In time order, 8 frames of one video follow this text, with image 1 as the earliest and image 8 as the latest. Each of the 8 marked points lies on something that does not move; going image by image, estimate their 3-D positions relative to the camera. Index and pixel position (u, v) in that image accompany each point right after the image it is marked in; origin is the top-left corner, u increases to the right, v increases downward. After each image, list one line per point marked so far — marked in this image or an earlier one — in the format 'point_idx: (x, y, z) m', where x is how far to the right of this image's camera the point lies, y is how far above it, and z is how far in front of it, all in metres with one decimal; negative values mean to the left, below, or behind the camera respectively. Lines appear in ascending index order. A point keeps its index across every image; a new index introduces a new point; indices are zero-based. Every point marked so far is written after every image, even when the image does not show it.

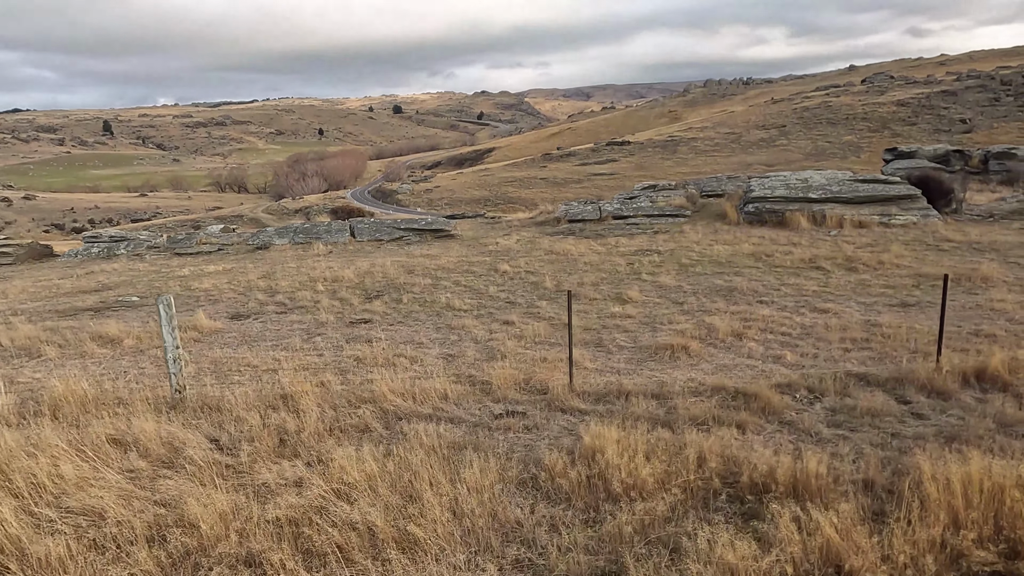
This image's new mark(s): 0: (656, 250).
0: (+4.2, +1.1, +16.4) m
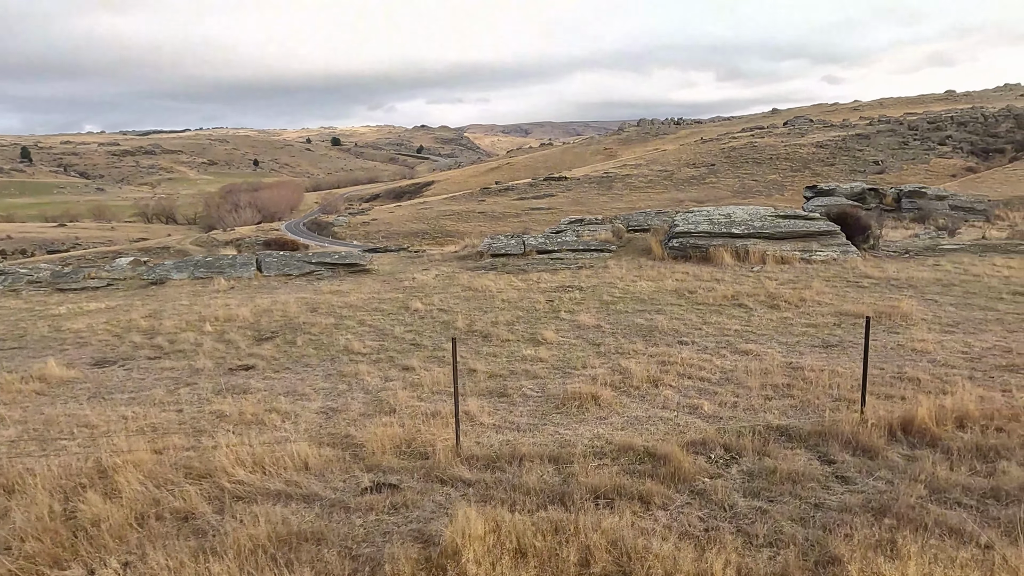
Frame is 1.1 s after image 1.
0: (+1.8, 0.0, +15.5) m
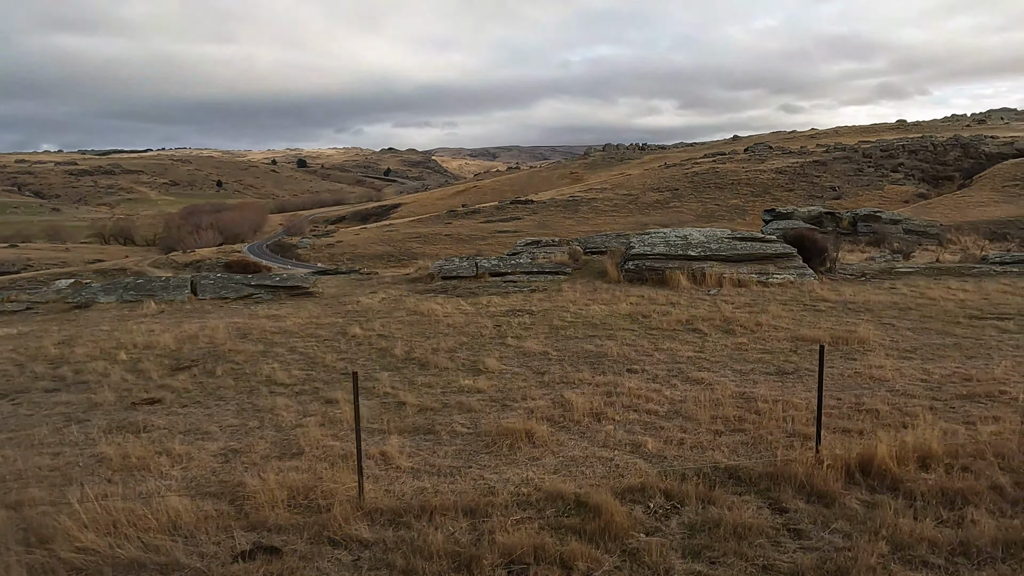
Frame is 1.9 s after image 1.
0: (+0.4, -0.6, +14.7) m
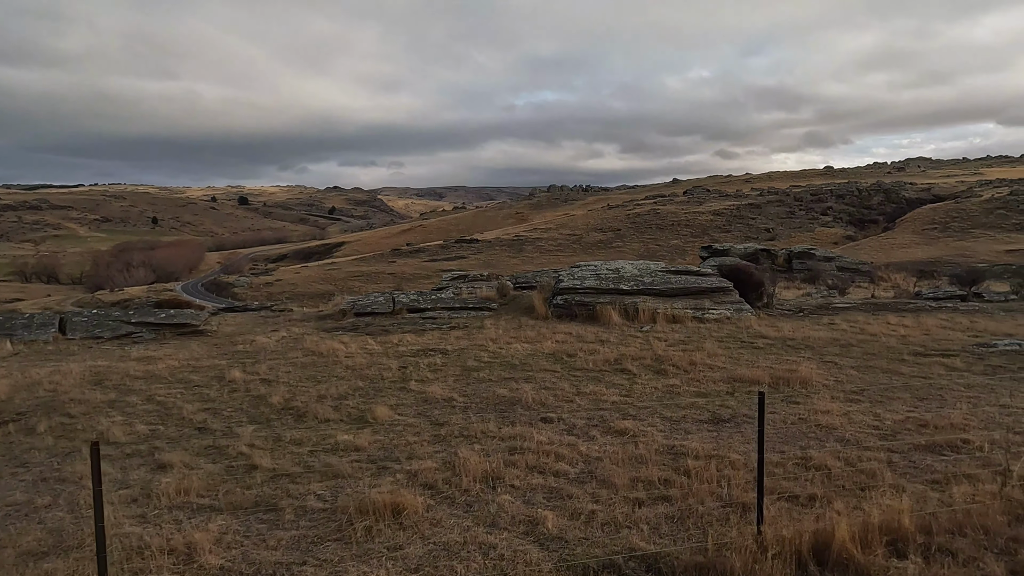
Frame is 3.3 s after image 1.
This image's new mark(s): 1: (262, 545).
0: (-1.6, -1.5, +13.0) m
1: (-2.4, -2.5, +5.4) m
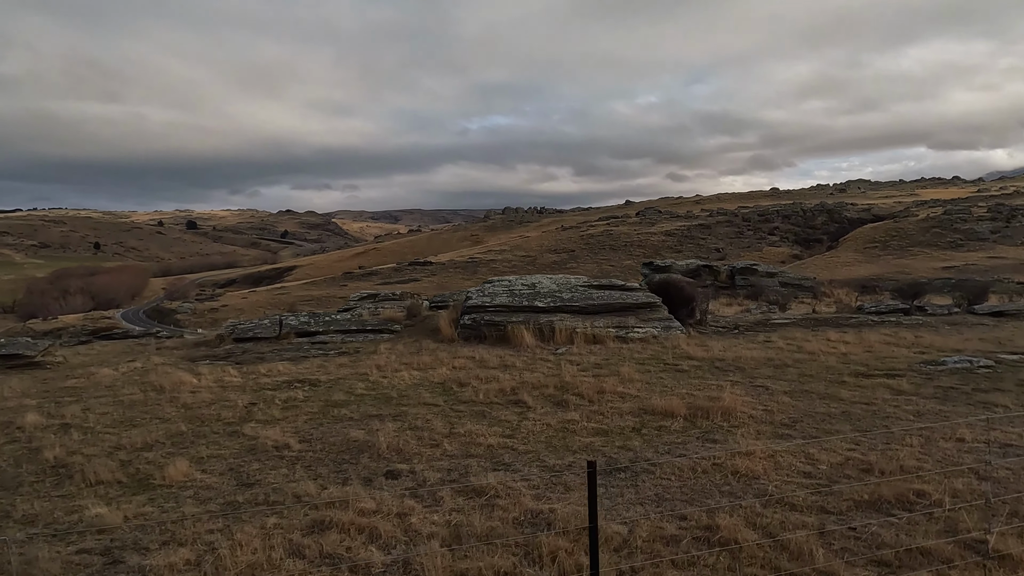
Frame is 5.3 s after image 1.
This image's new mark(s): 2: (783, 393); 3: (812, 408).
0: (-3.9, -1.8, +10.8) m
1: (-4.1, -2.5, +3.1) m
2: (+4.3, -1.7, +8.8) m
3: (+4.3, -1.7, +8.0) m
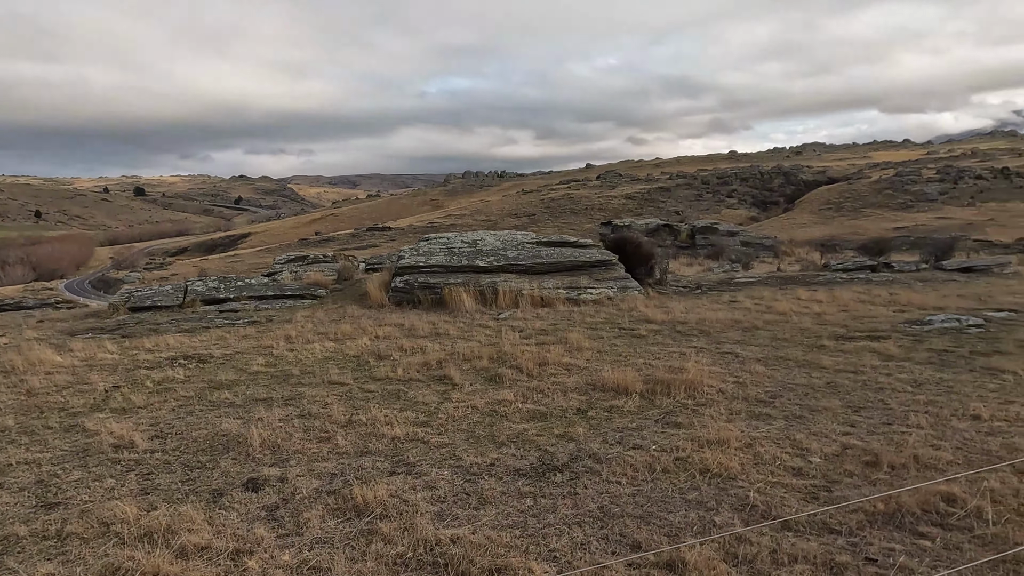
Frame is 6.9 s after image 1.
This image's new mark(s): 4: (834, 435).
0: (-4.9, -1.1, +9.0) m
1: (-4.8, -2.3, +1.4) m
2: (+3.3, -1.0, +7.5) m
3: (+3.4, -1.1, +6.6) m
4: (+2.9, -1.3, +4.9) m
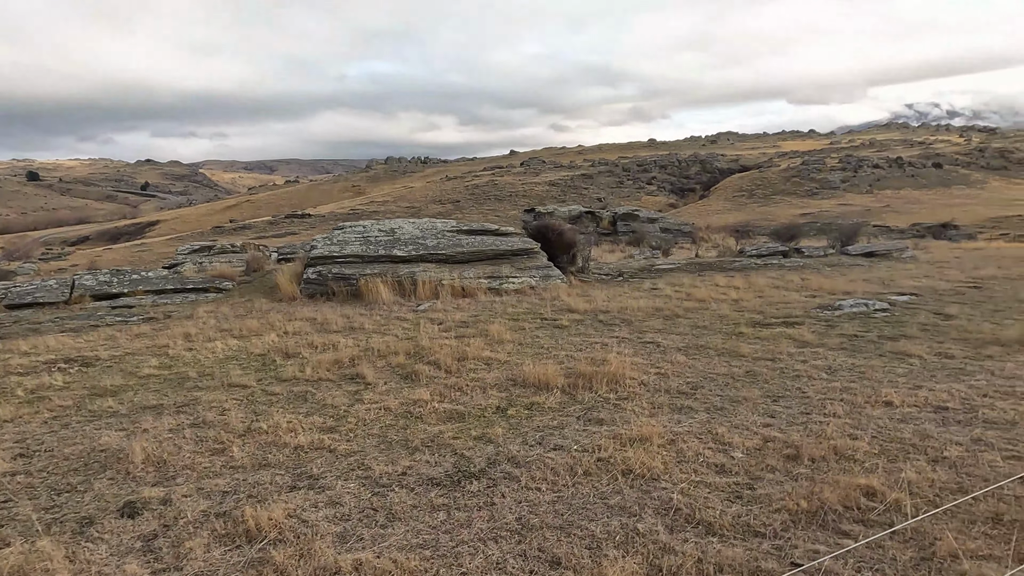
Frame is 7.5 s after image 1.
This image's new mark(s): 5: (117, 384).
0: (-6.1, -1.1, +8.0) m
1: (-5.0, -2.4, +0.4) m
2: (+2.2, -0.8, +7.4) m
3: (+2.4, -1.0, +6.6) m
4: (+2.1, -1.2, +4.9) m
5: (-5.0, -1.2, +7.0) m
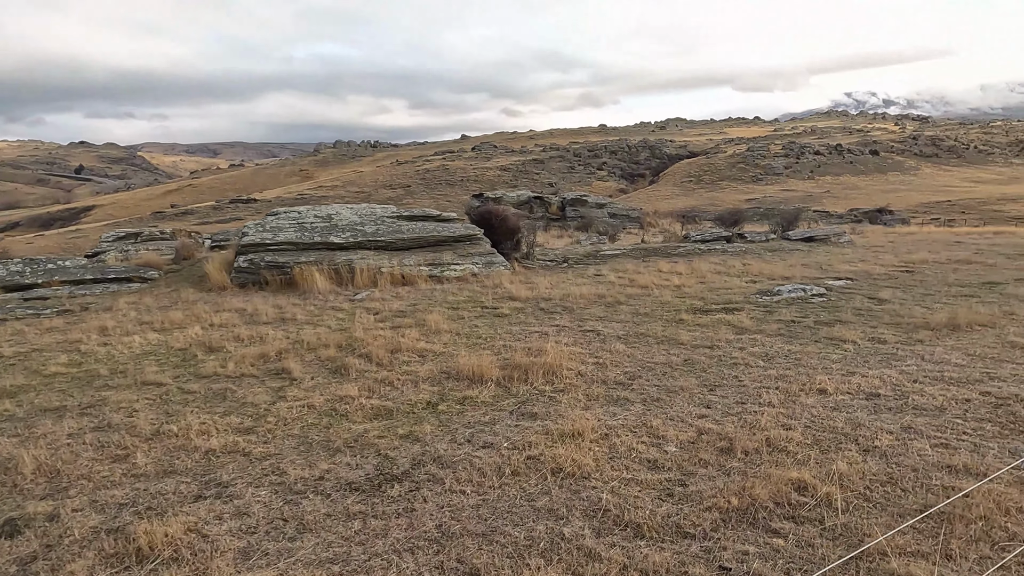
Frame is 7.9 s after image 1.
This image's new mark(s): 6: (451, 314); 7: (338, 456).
0: (-6.9, -1.0, +7.2) m
1: (-5.2, -2.5, -0.2) m
2: (+1.4, -0.6, +7.3) m
3: (+1.7, -0.8, +6.5) m
4: (+1.5, -1.1, +4.7) m
5: (-5.7, -1.1, +6.3) m
6: (-0.8, -0.4, +8.5) m
7: (-1.4, -1.4, +4.5) m
